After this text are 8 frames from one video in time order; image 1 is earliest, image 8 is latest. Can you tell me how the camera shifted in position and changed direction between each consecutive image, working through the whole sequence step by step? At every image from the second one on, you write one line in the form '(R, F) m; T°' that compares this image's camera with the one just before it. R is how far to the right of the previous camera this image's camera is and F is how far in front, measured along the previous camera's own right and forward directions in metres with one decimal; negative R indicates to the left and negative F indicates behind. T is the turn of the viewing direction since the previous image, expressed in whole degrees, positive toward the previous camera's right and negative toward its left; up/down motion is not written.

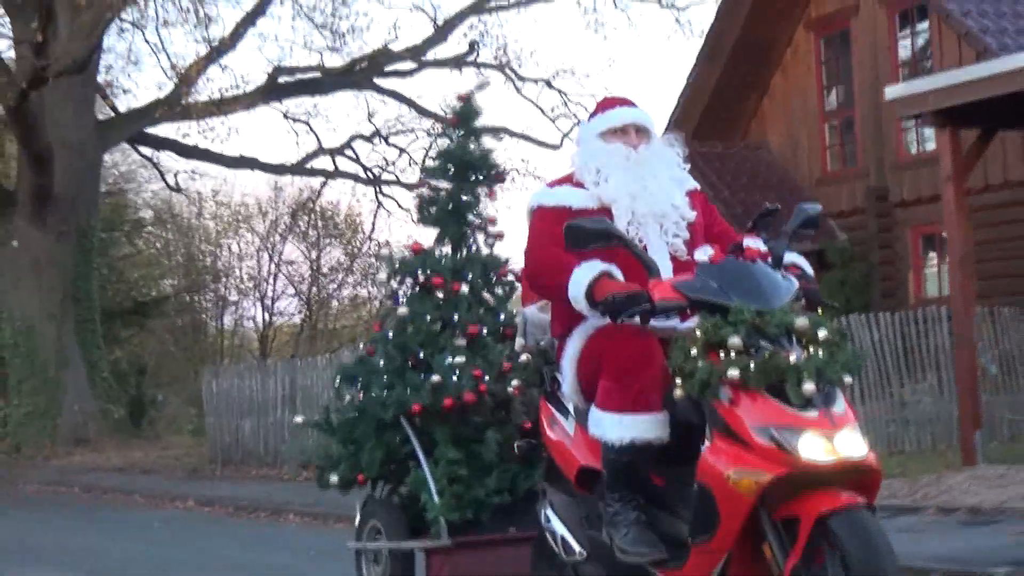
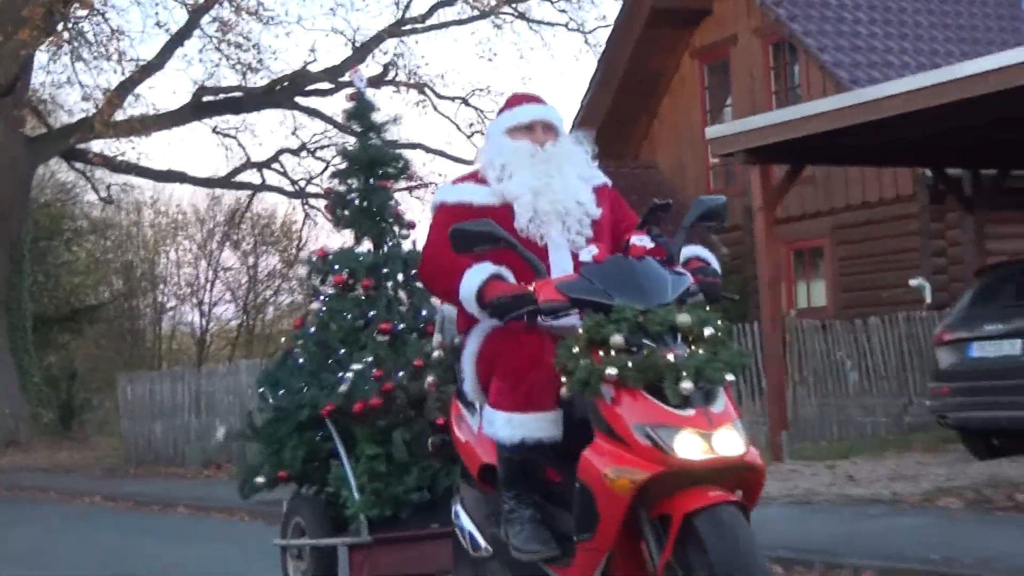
(+0.6, -1.3) m; +1°
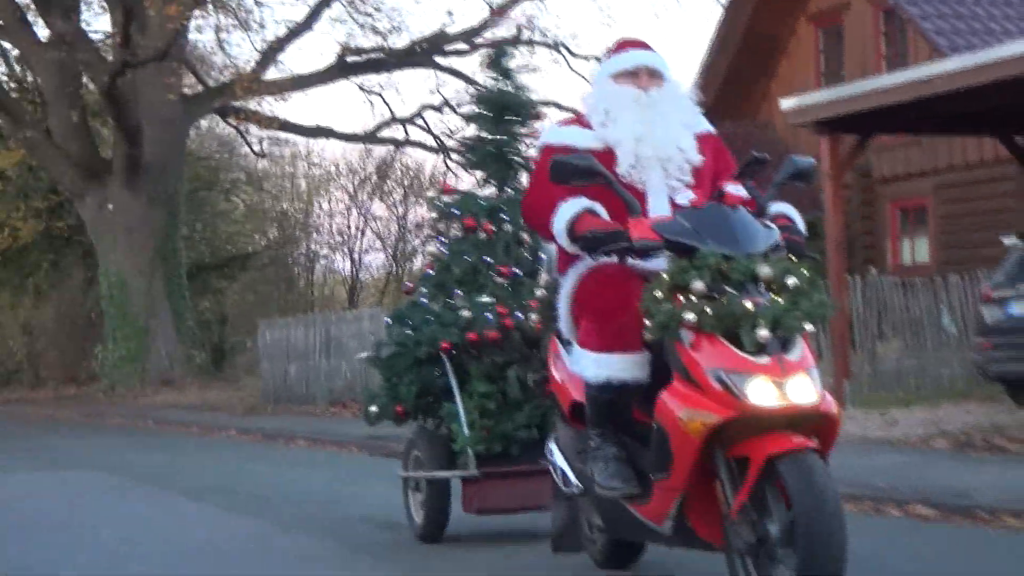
(+0.6, -1.1) m; -5°
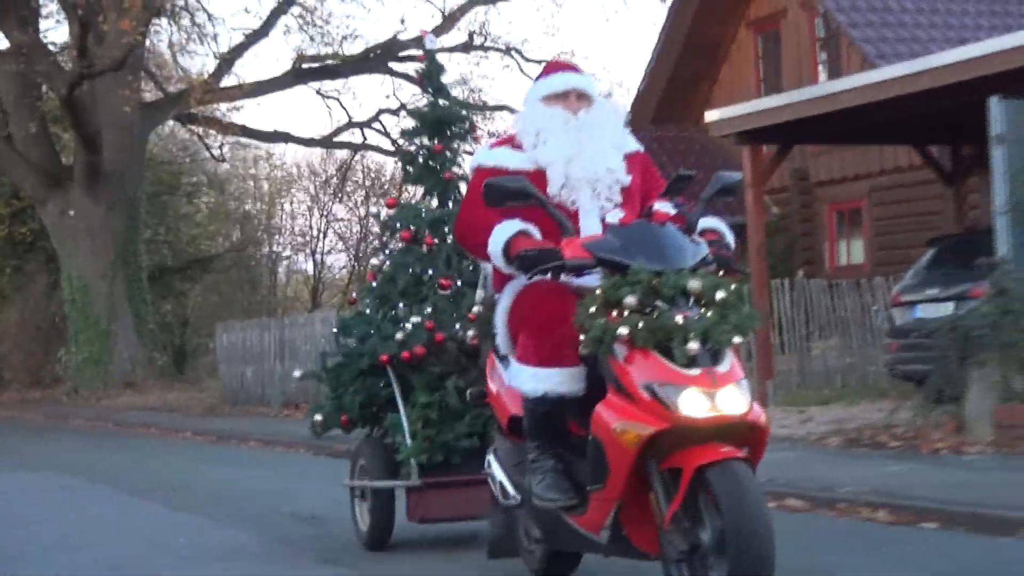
(+0.2, -0.6) m; +1°
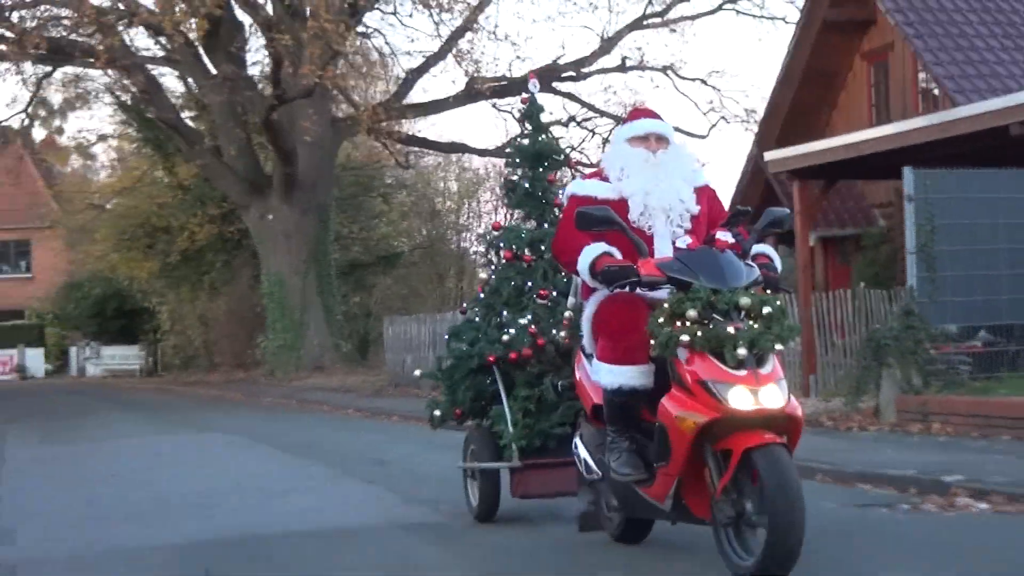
(+1.2, -2.9) m; -7°
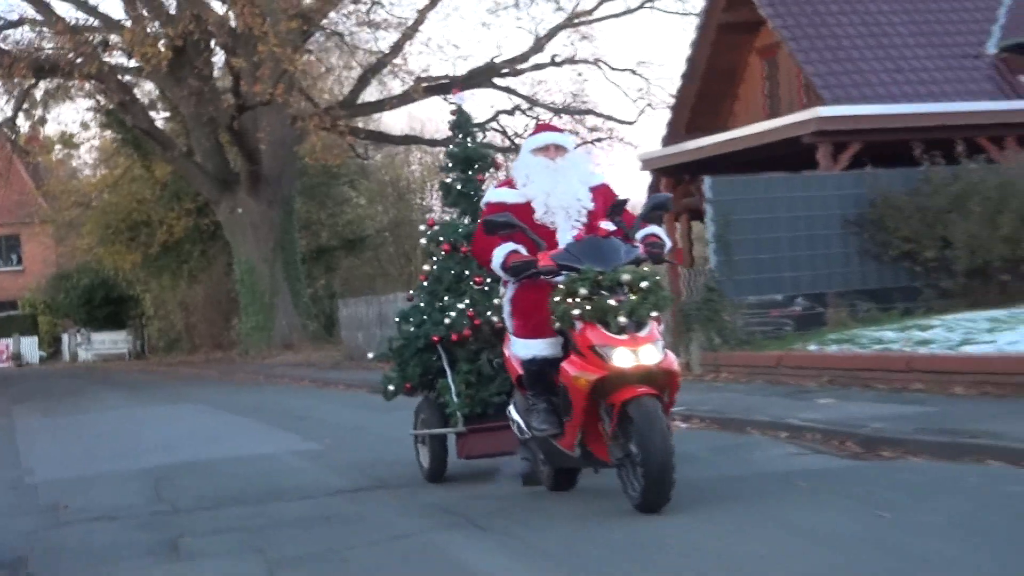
(+0.8, -3.2) m; 0°
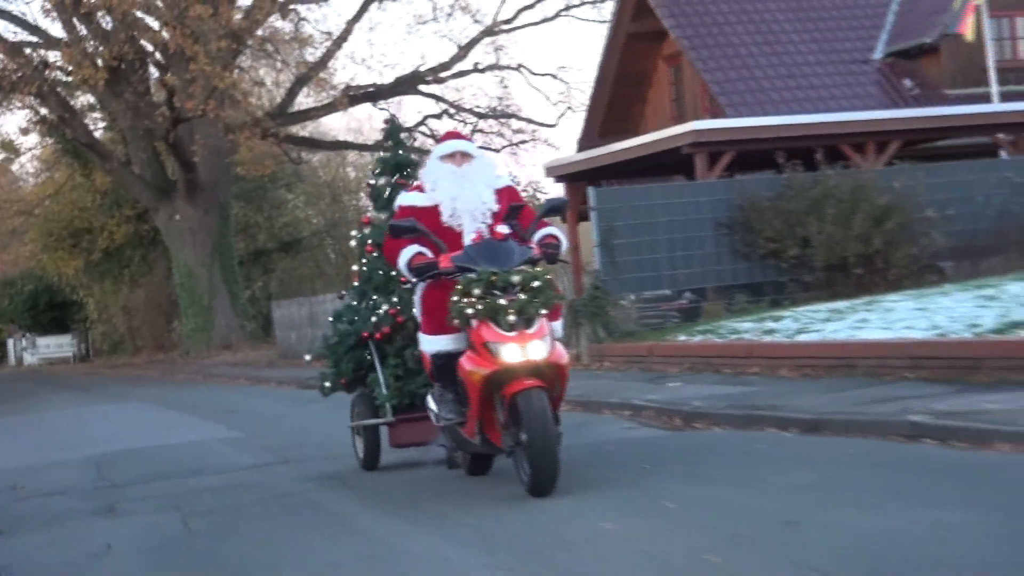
(+0.4, -1.6) m; +2°
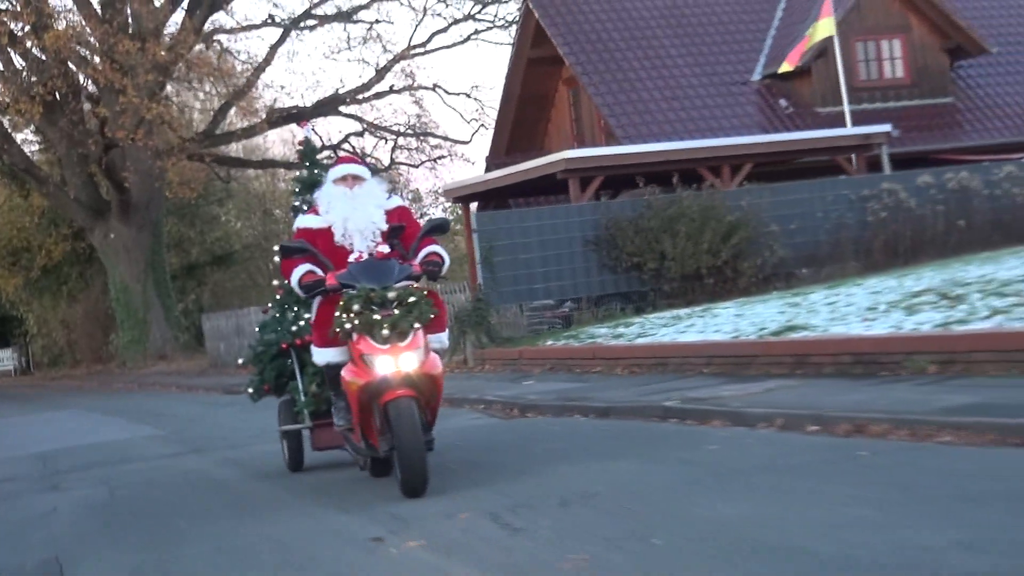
(+0.5, -2.2) m; +2°
